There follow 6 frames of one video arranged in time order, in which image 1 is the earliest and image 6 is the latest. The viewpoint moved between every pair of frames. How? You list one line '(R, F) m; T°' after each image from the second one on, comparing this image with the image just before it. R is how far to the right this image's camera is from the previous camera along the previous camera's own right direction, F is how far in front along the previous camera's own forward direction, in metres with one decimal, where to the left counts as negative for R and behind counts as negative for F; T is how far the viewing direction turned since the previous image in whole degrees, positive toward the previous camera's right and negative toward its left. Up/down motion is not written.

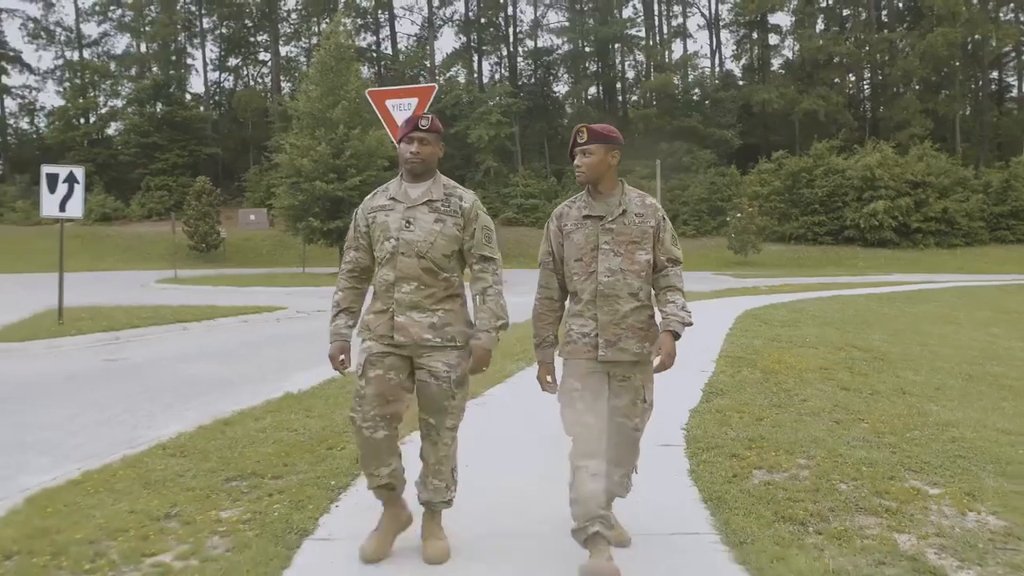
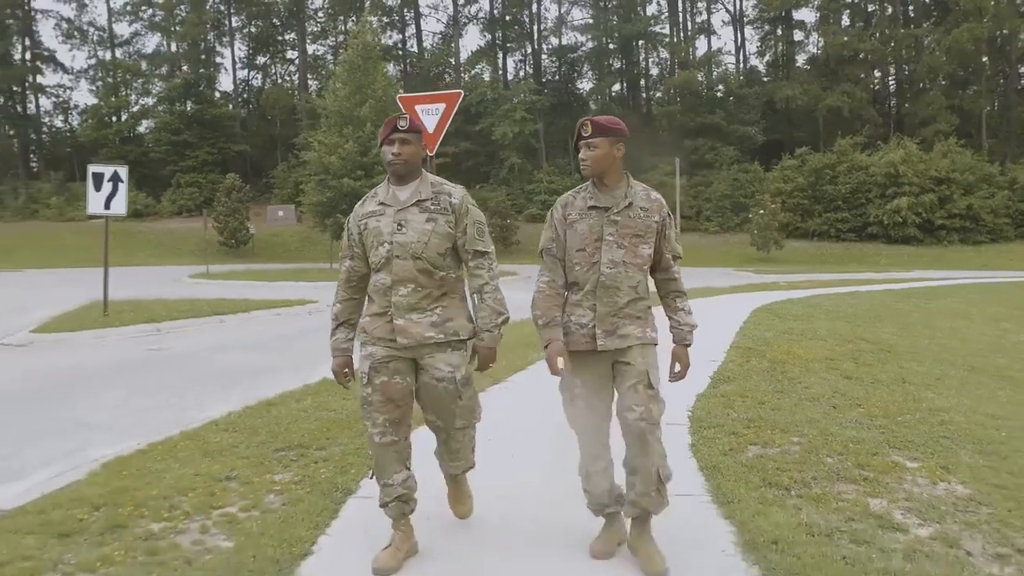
(0.0, -0.5) m; -1°
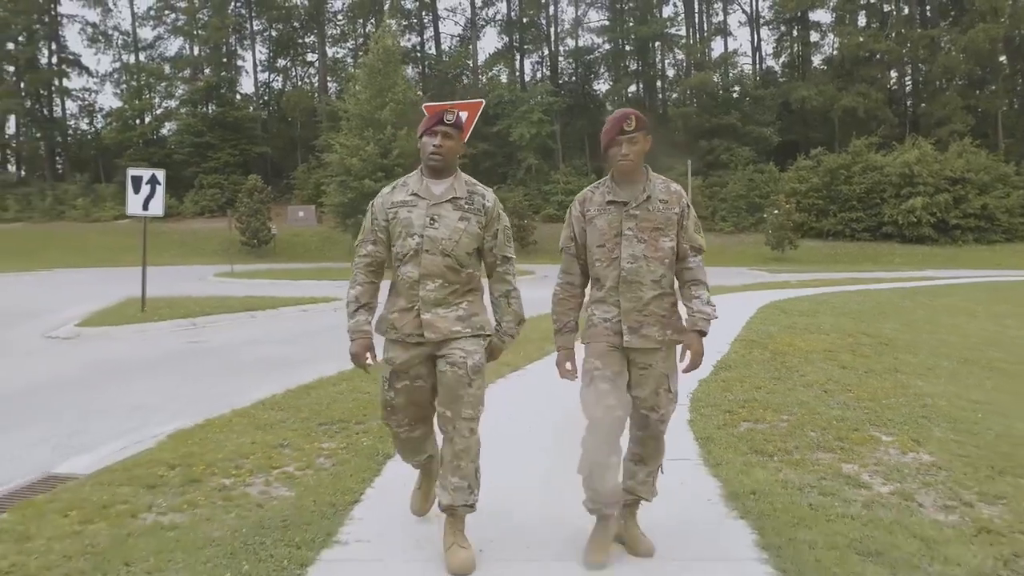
(0.0, -0.6) m; -1°
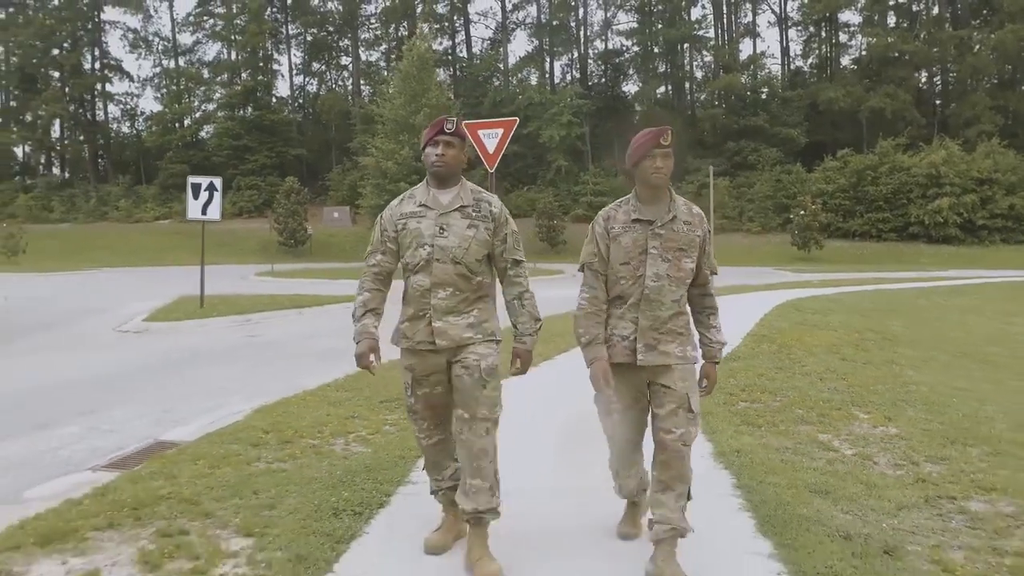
(0.0, -0.9) m; -2°
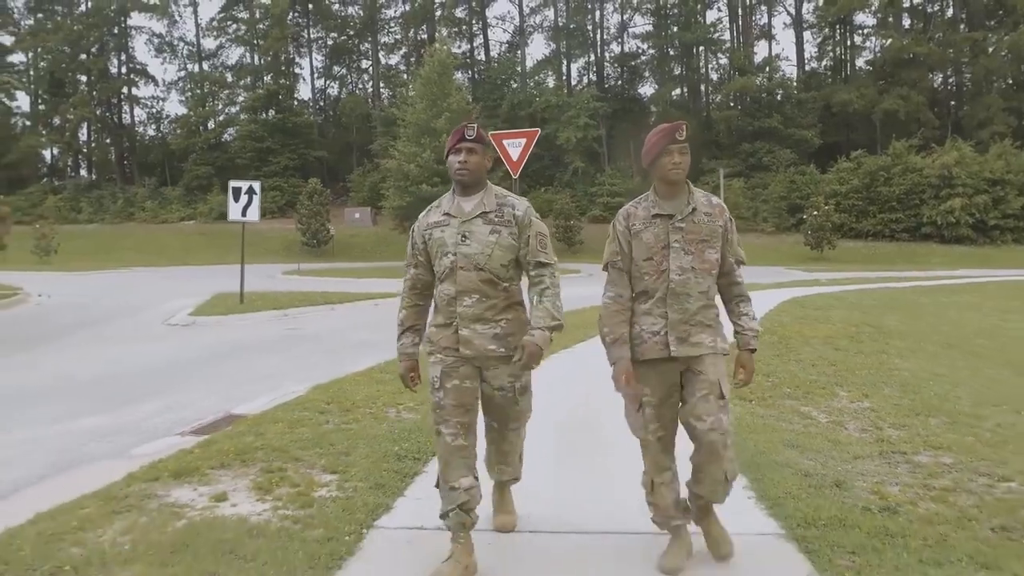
(-0.1, -0.9) m; -1°
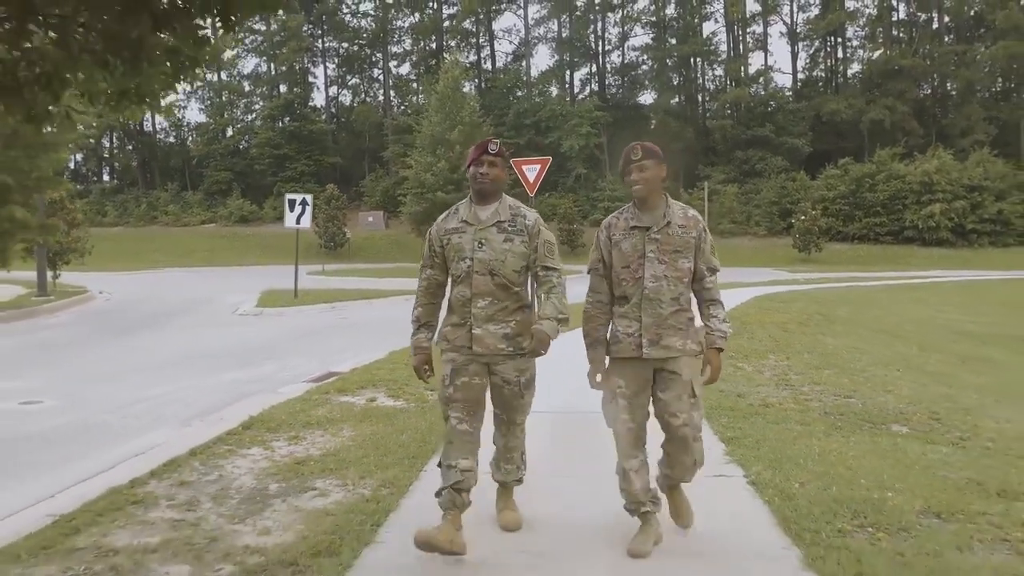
(-0.2, -2.6) m; 0°
